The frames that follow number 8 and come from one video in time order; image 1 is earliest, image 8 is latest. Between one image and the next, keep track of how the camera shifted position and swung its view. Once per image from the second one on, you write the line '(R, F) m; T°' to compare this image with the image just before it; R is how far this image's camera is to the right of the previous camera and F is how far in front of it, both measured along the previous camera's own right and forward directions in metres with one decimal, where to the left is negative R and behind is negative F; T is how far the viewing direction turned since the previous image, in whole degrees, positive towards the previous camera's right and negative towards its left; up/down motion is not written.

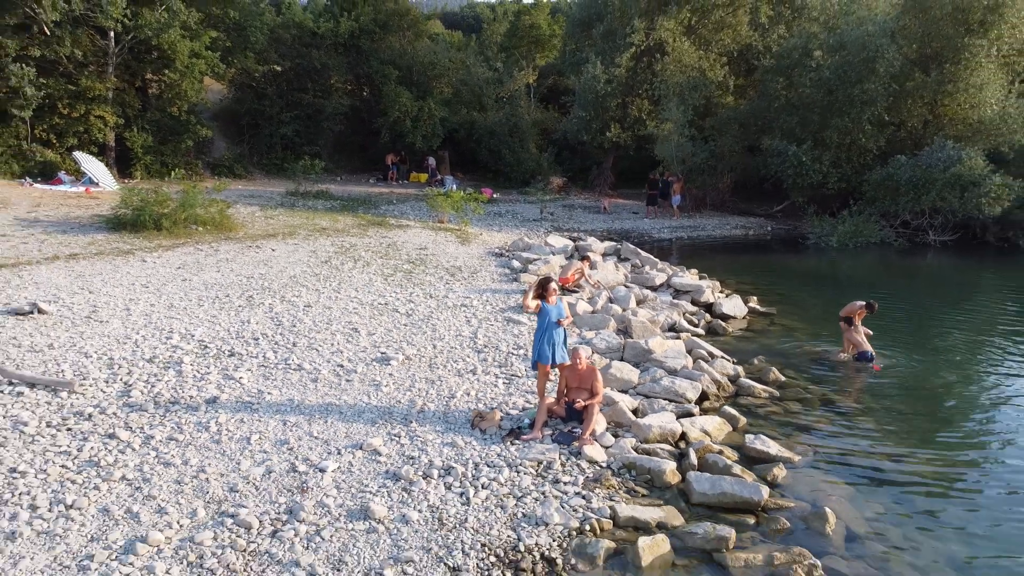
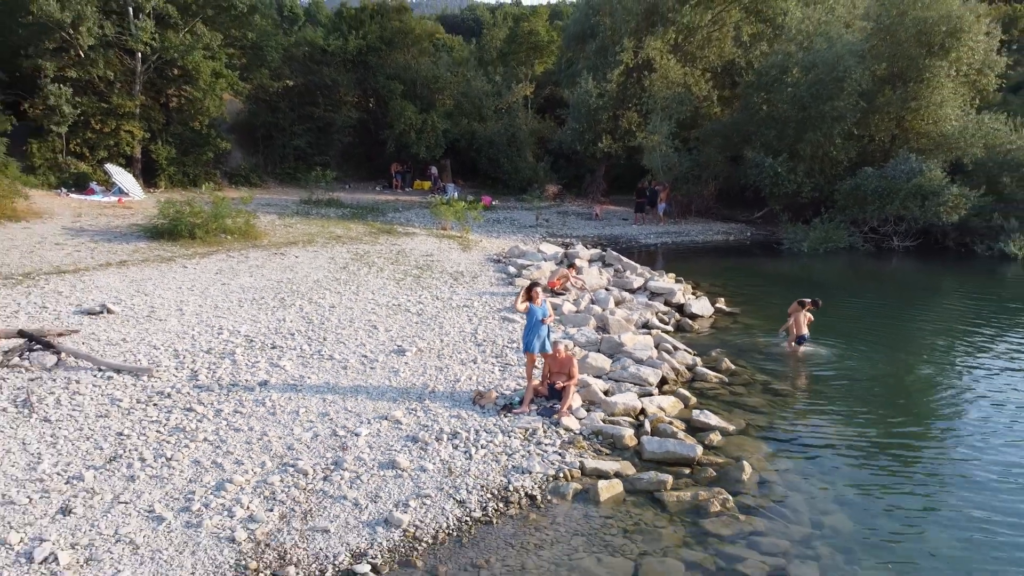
(+0.1, -1.7) m; 0°
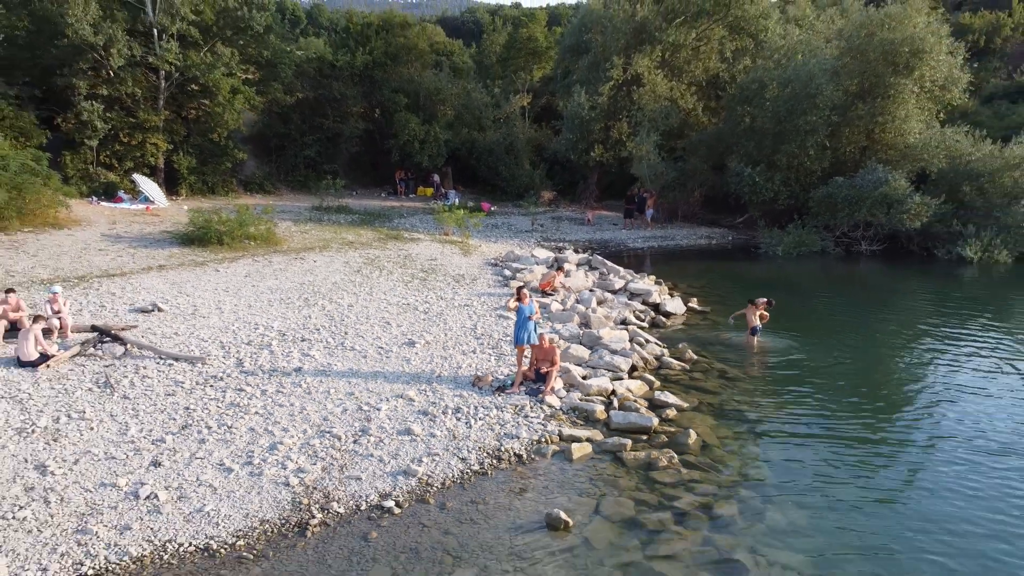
(+0.1, -1.7) m; 0°
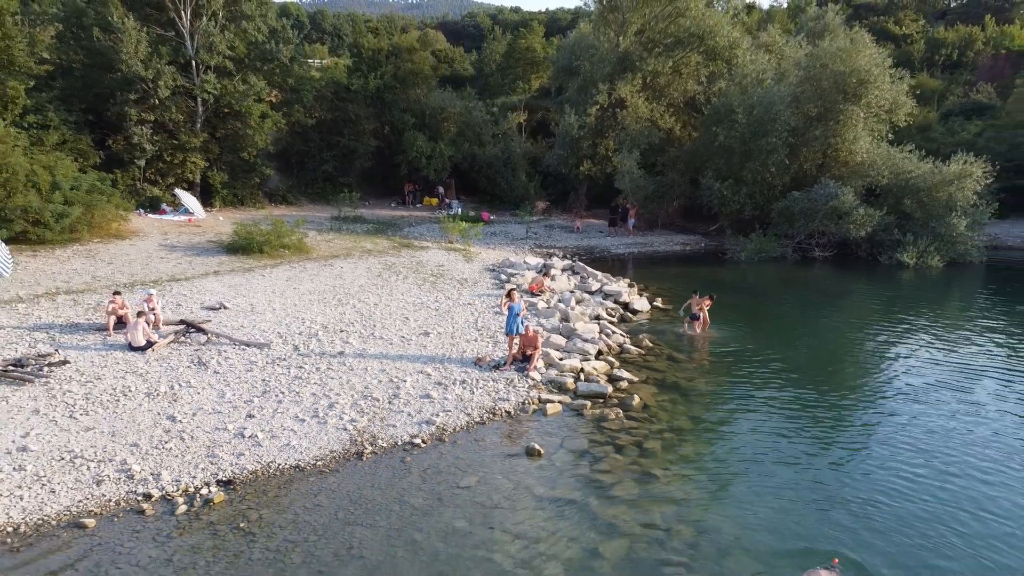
(+0.1, -3.2) m; 0°
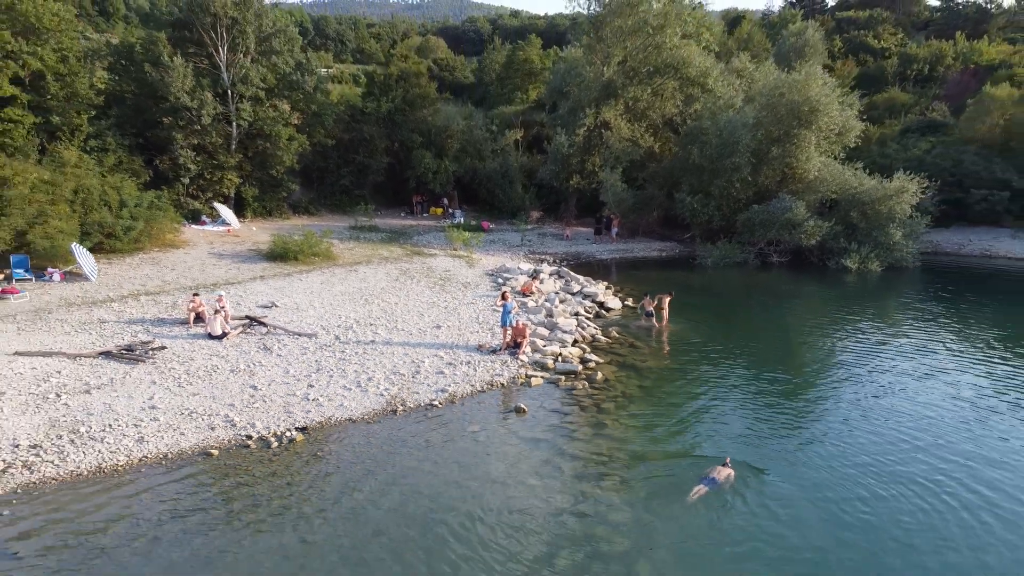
(+0.1, -3.8) m; 0°
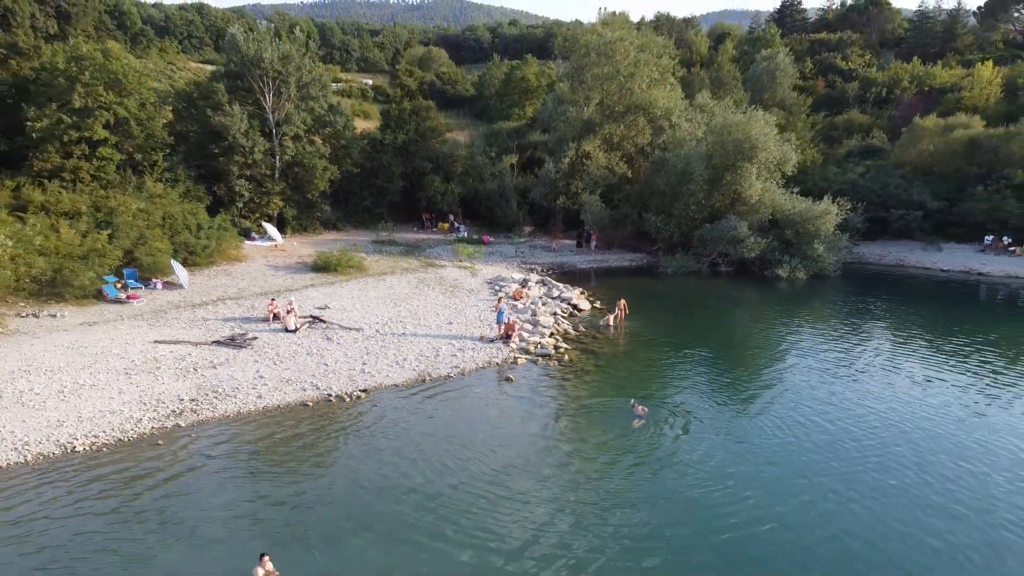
(+0.2, -6.5) m; 0°
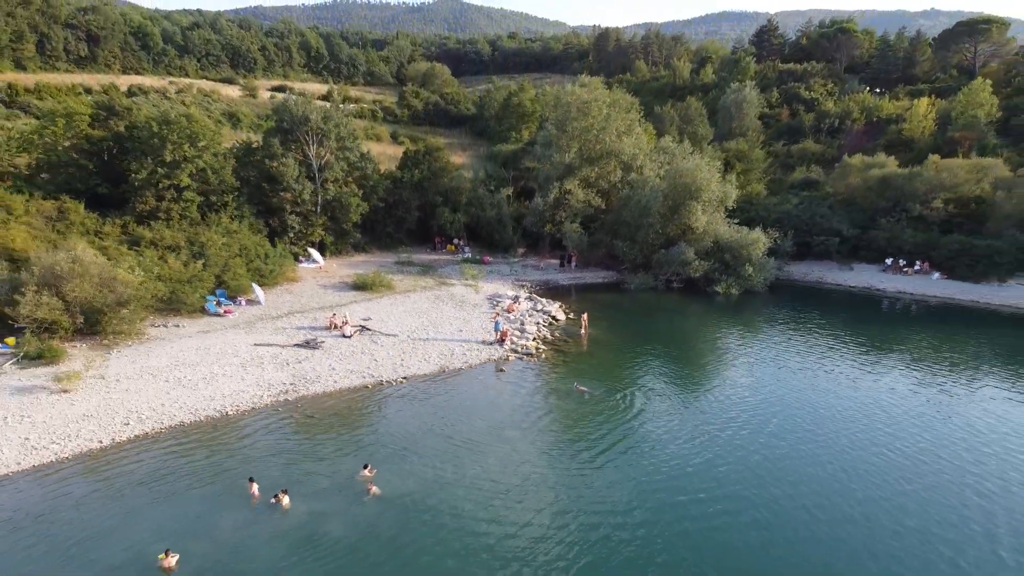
(+0.2, -9.3) m; 0°
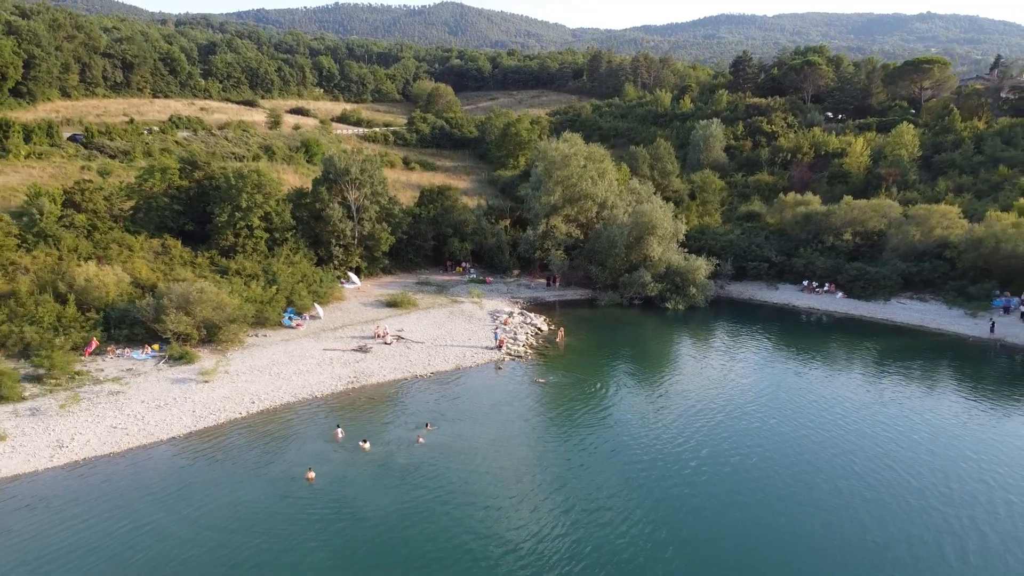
(+0.2, -12.5) m; 0°
